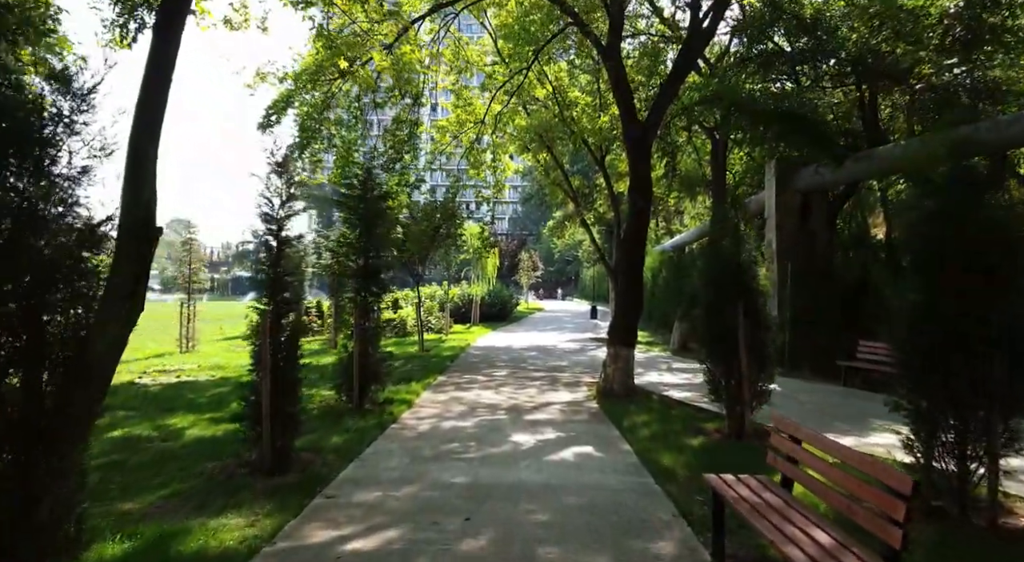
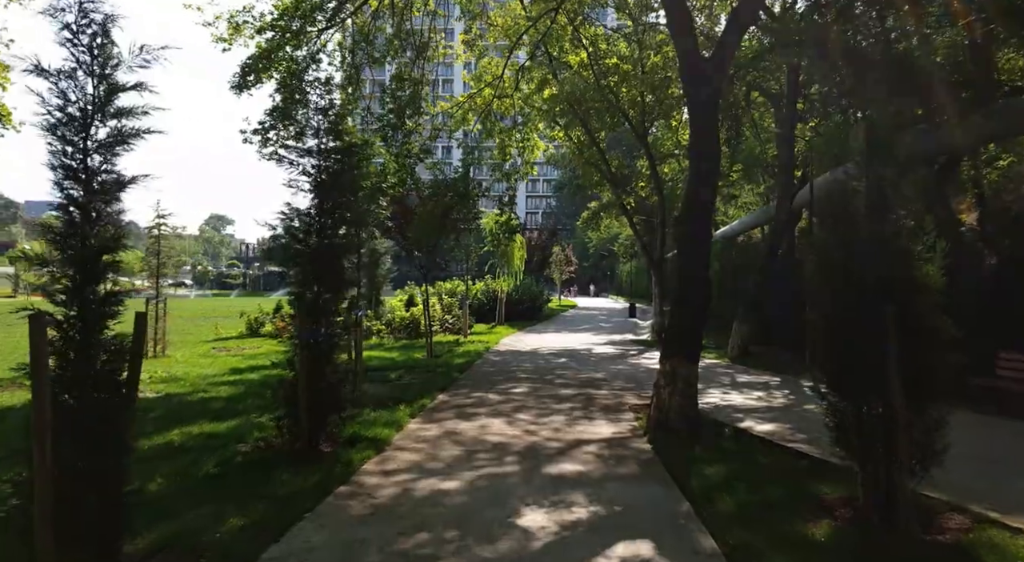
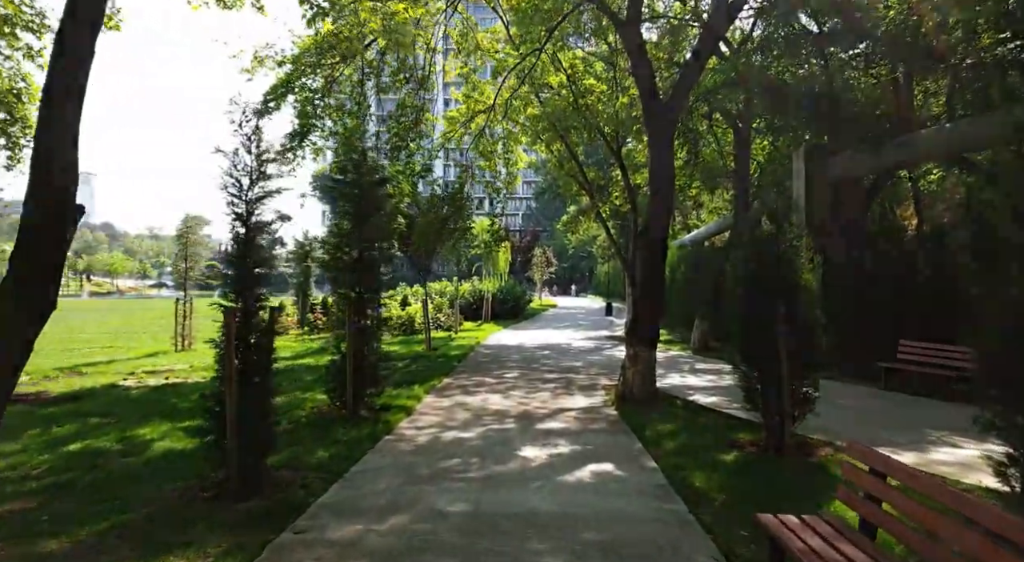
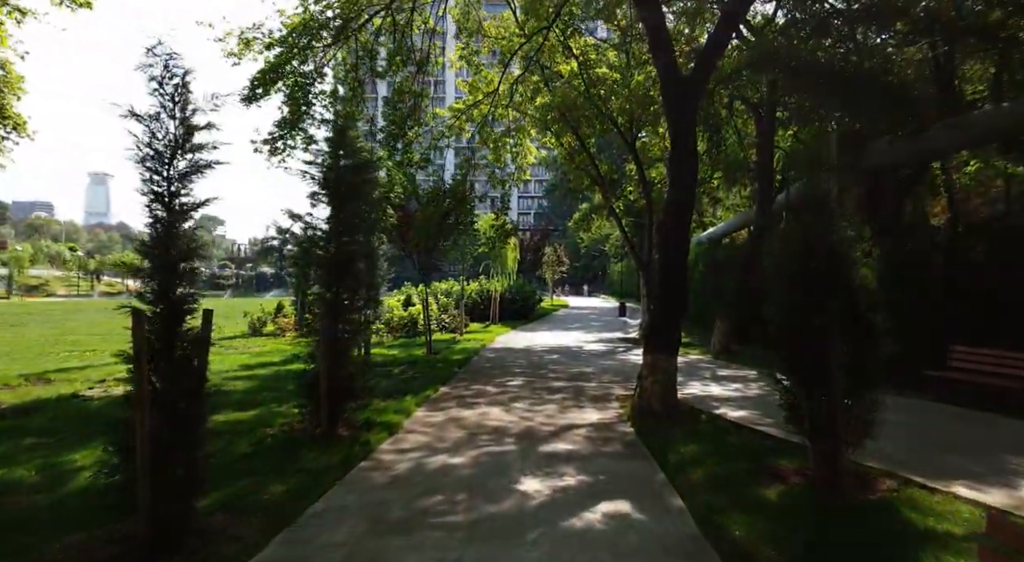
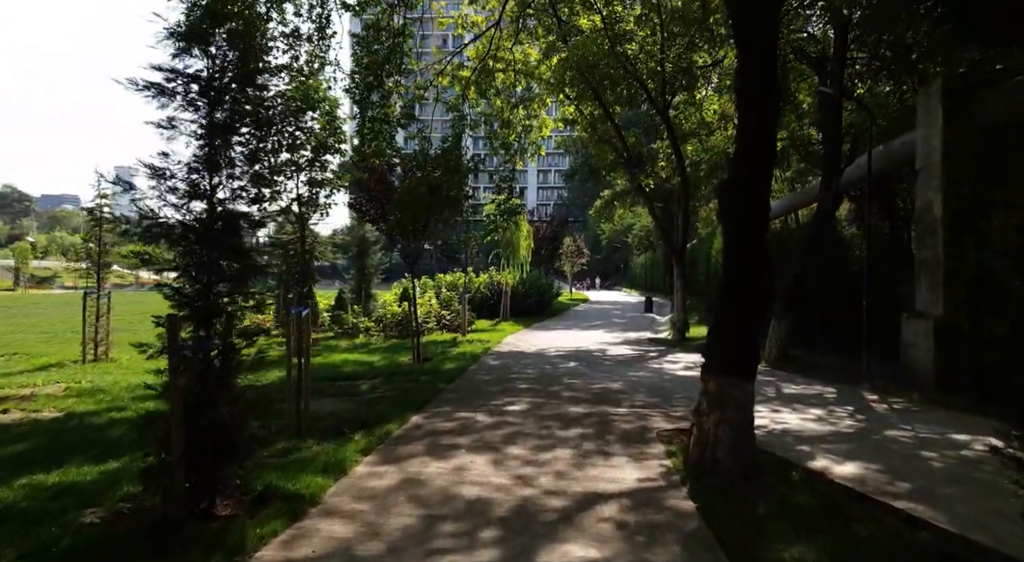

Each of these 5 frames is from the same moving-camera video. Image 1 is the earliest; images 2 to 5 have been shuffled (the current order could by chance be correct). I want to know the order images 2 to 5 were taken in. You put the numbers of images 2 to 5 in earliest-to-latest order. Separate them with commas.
3, 4, 2, 5
